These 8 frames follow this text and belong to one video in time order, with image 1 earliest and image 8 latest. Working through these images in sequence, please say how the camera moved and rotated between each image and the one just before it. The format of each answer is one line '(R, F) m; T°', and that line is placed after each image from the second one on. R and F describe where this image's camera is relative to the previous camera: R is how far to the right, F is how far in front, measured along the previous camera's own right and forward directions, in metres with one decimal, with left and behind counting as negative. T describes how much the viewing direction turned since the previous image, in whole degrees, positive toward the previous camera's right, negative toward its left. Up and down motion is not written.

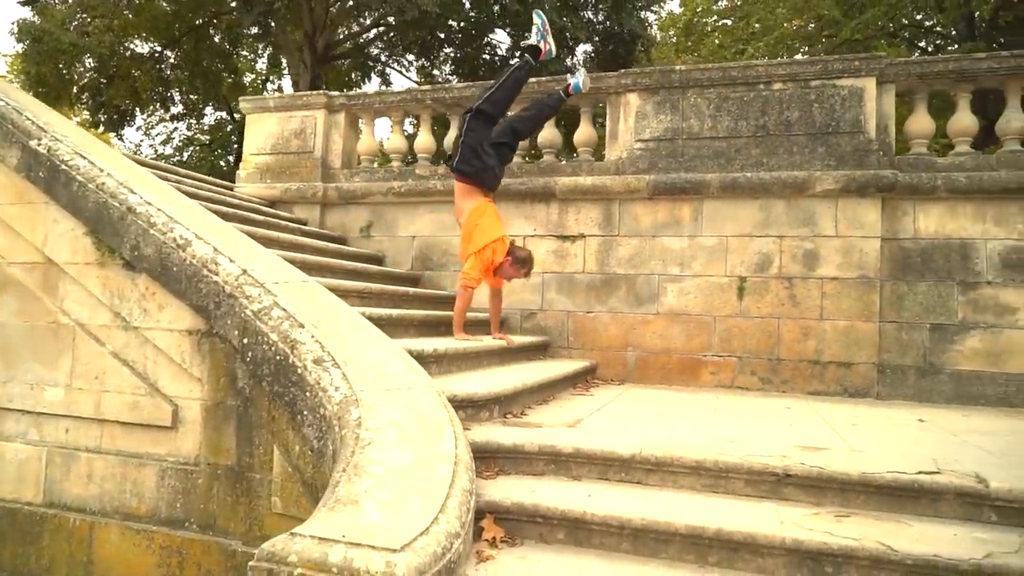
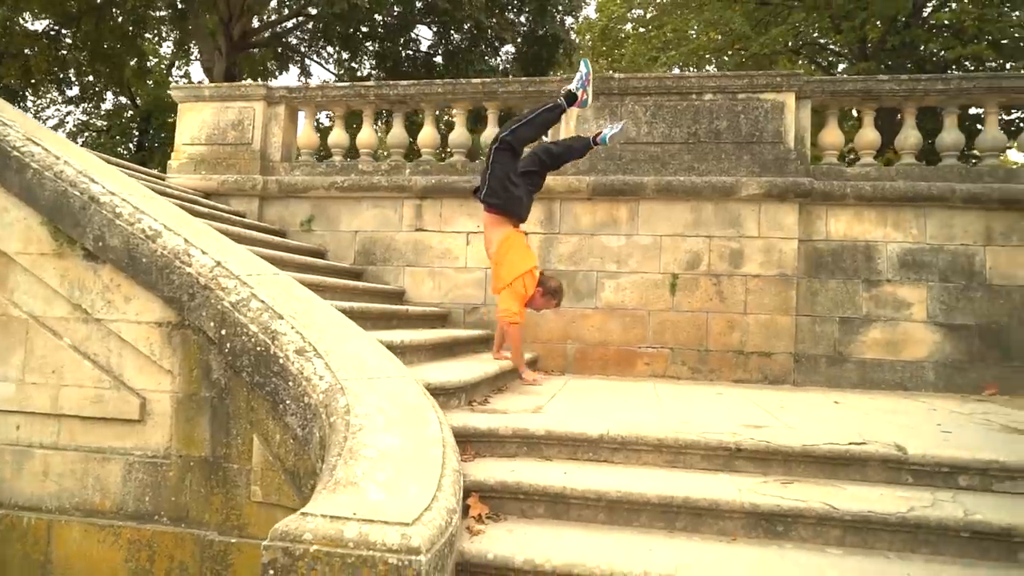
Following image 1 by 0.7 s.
(-0.3, -0.2) m; +7°
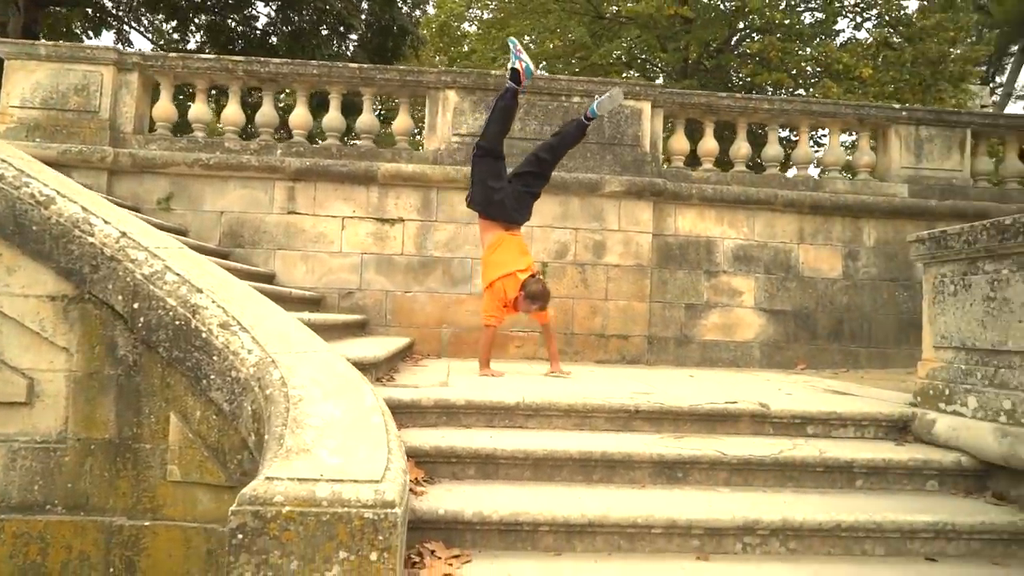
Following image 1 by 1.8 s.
(-0.5, -0.1) m; +14°
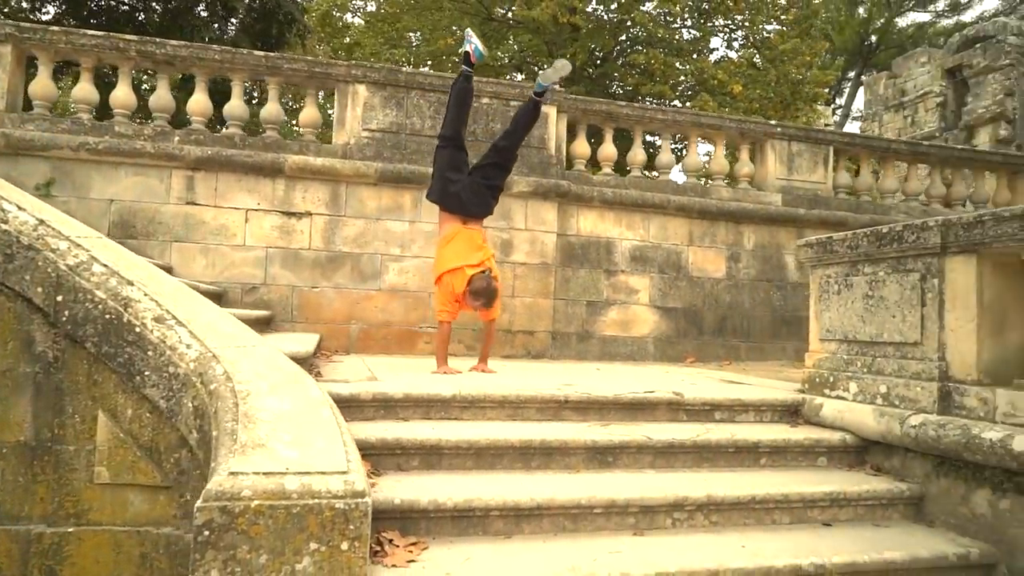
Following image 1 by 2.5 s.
(-0.3, -0.1) m; +10°
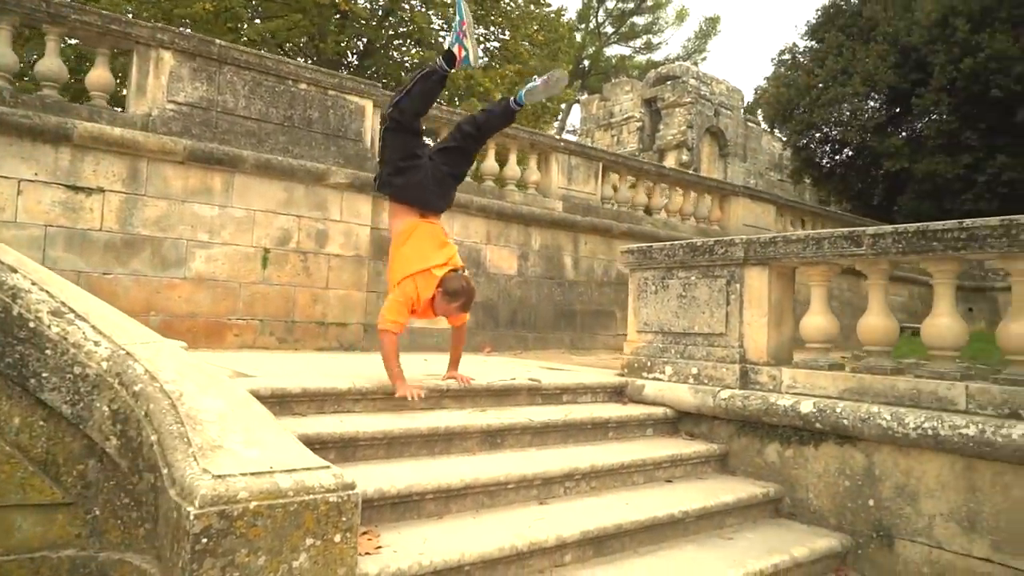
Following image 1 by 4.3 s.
(-0.9, -0.1) m; +23°
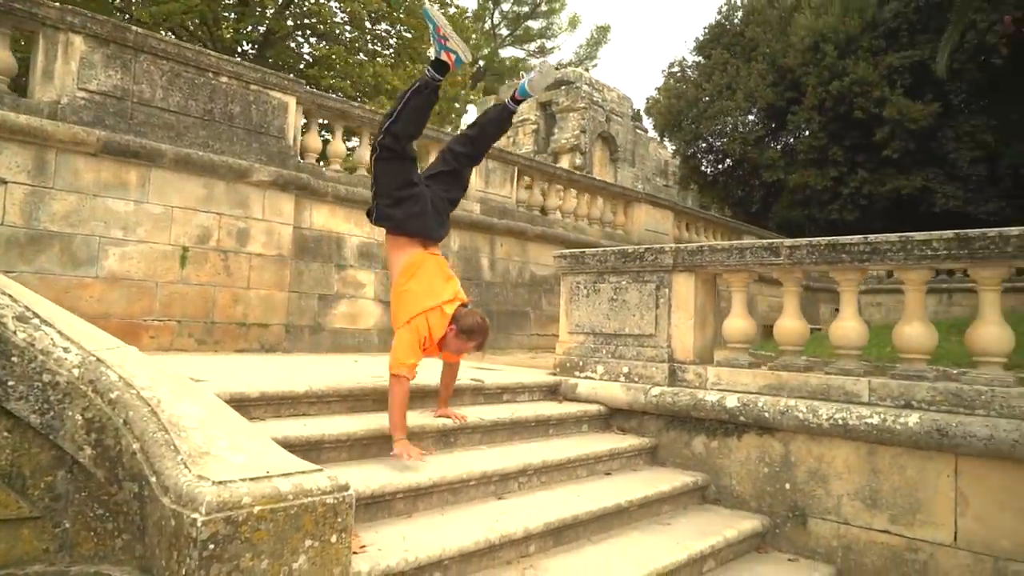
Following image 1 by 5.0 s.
(-0.4, -0.1) m; +9°
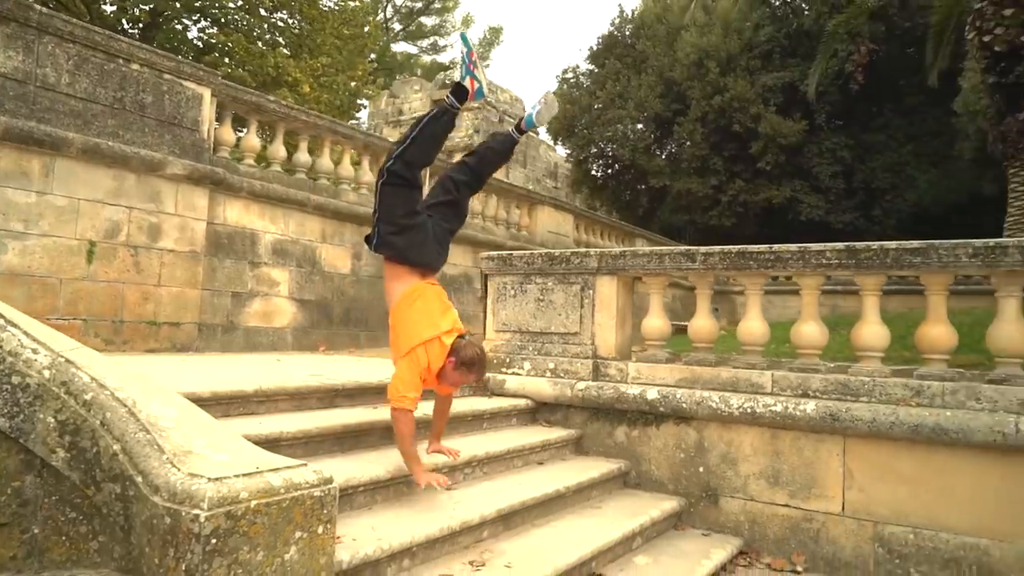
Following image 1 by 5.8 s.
(-0.3, -0.2) m; +9°
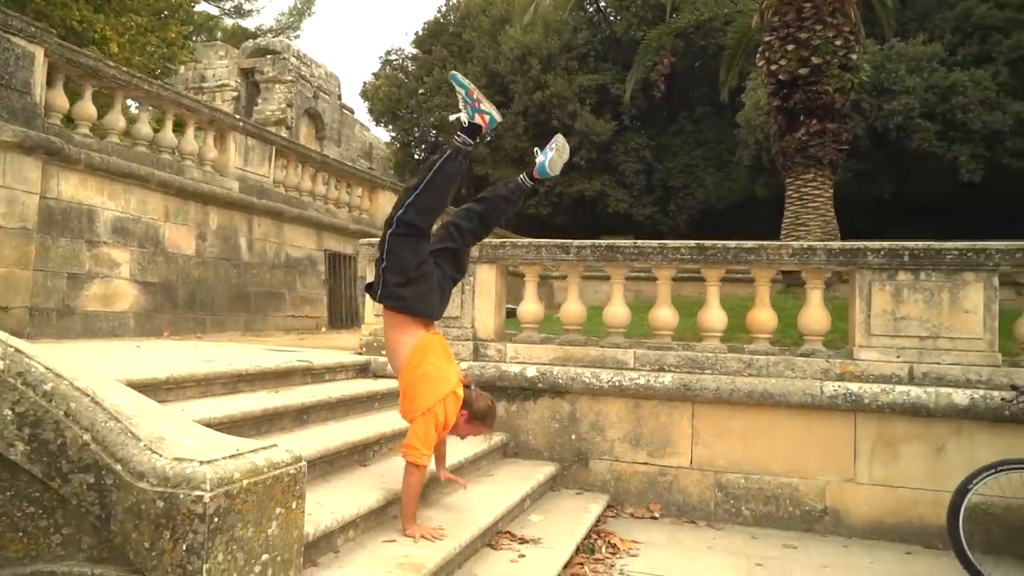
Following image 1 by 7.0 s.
(-0.6, -0.2) m; +16°
